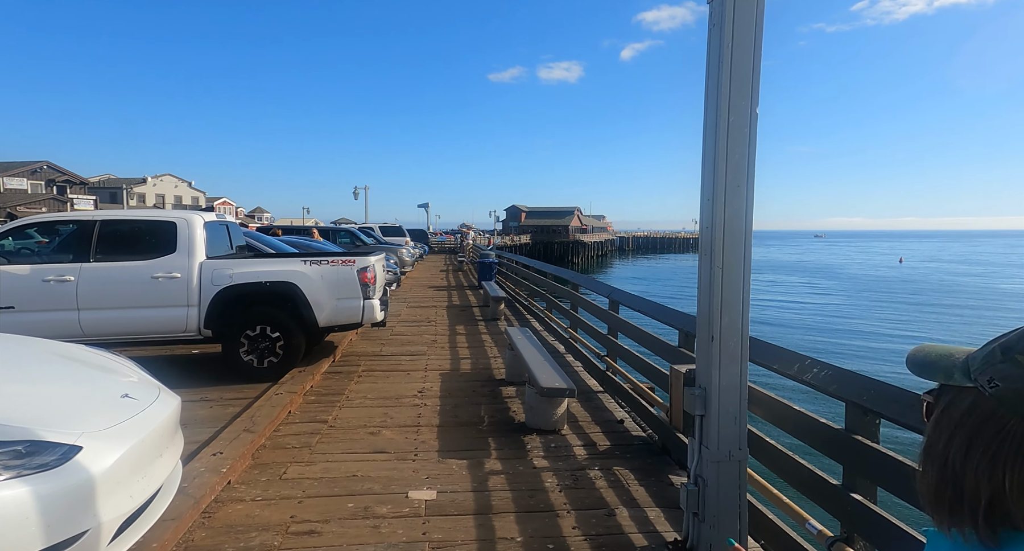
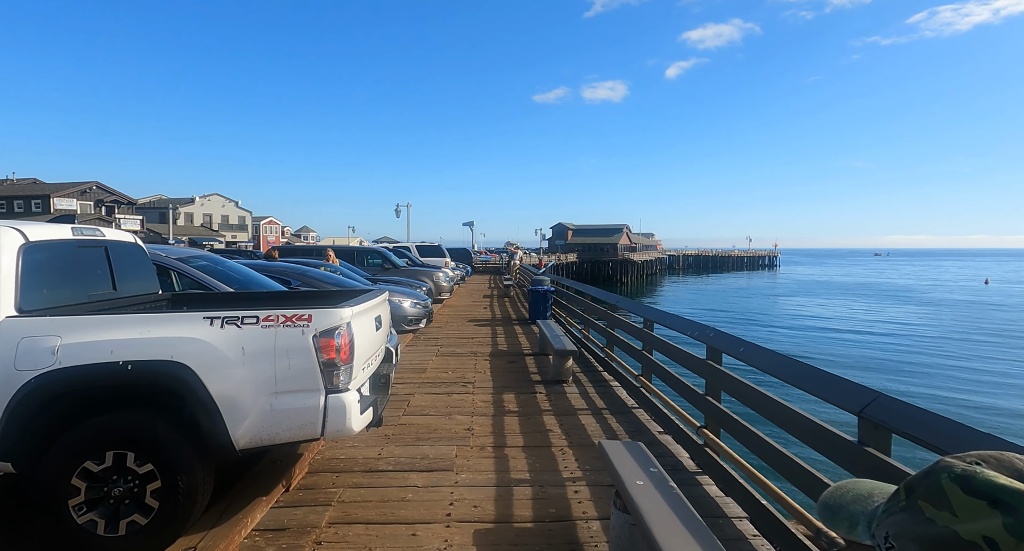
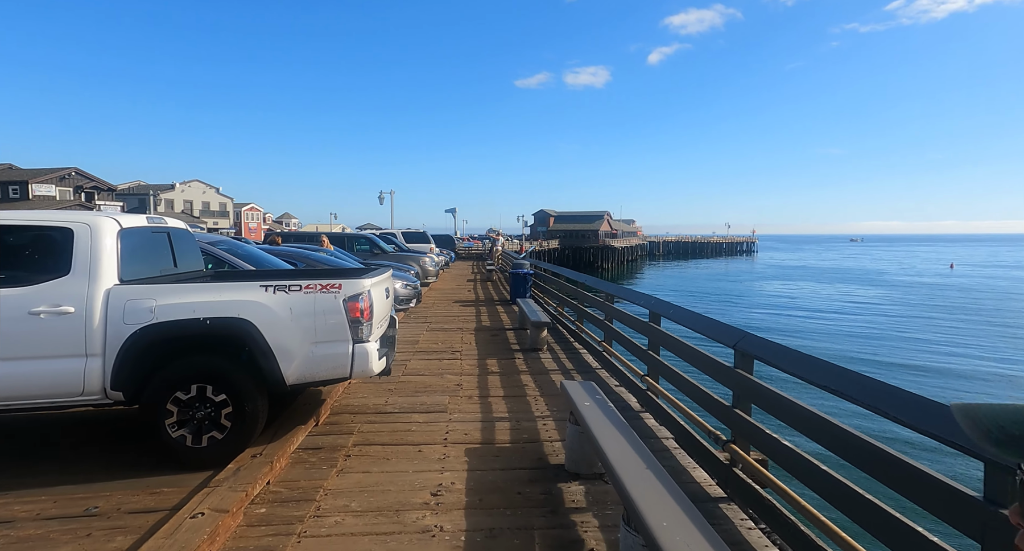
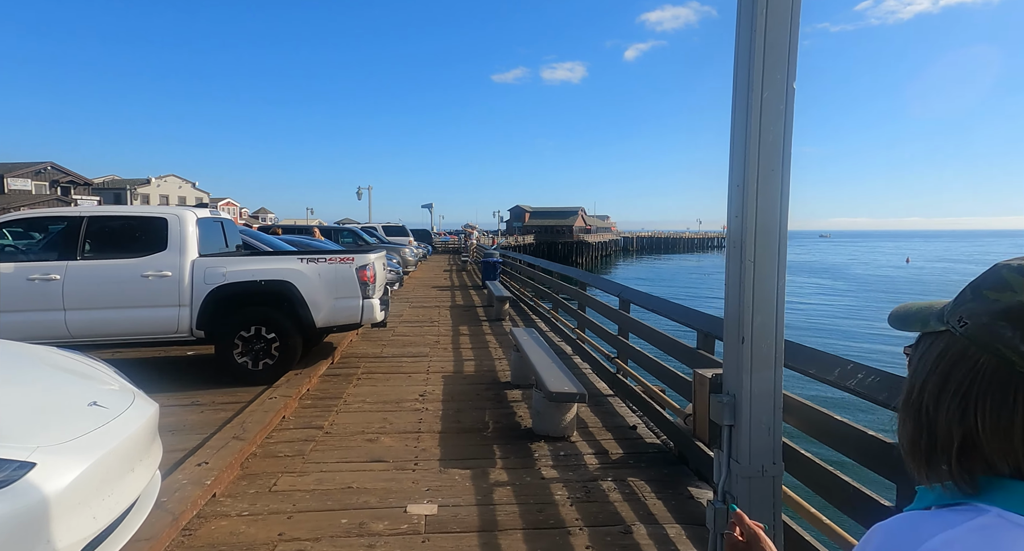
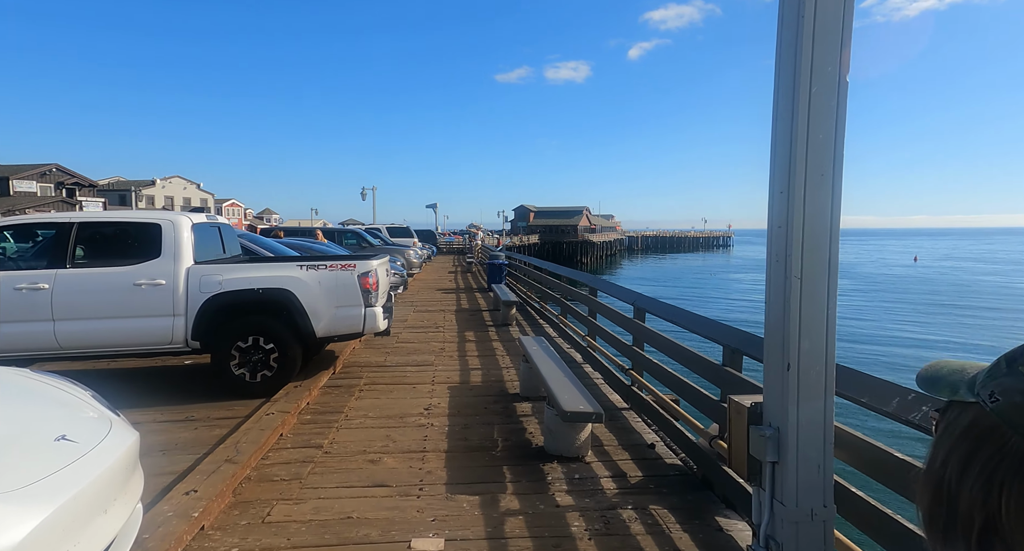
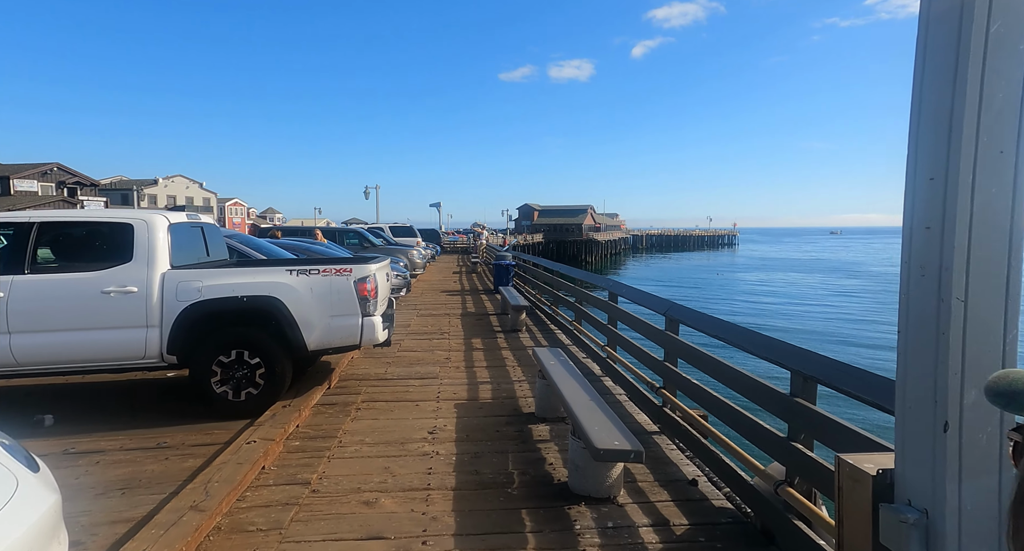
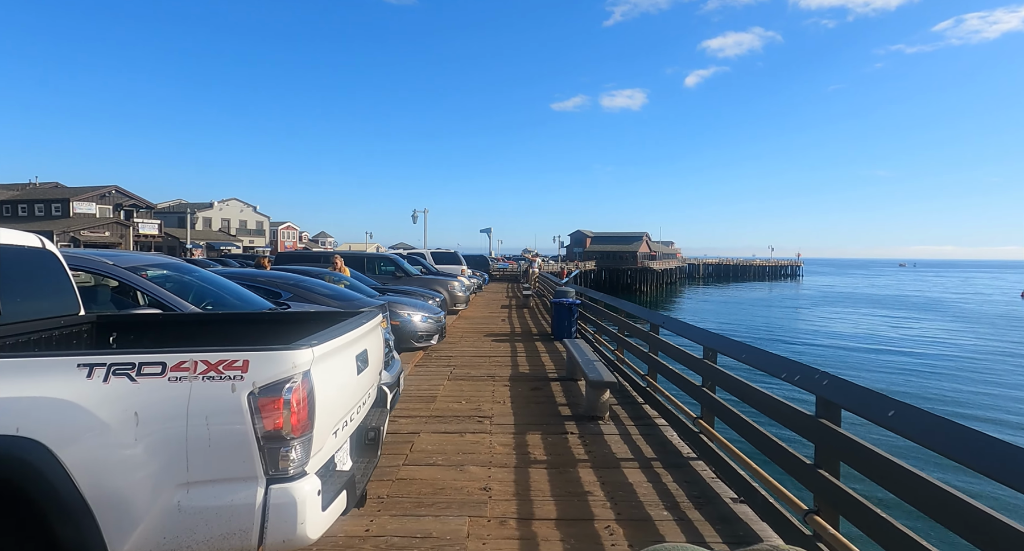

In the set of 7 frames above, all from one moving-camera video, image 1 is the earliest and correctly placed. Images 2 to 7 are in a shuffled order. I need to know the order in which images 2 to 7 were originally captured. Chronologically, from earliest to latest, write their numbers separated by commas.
4, 5, 6, 3, 2, 7
